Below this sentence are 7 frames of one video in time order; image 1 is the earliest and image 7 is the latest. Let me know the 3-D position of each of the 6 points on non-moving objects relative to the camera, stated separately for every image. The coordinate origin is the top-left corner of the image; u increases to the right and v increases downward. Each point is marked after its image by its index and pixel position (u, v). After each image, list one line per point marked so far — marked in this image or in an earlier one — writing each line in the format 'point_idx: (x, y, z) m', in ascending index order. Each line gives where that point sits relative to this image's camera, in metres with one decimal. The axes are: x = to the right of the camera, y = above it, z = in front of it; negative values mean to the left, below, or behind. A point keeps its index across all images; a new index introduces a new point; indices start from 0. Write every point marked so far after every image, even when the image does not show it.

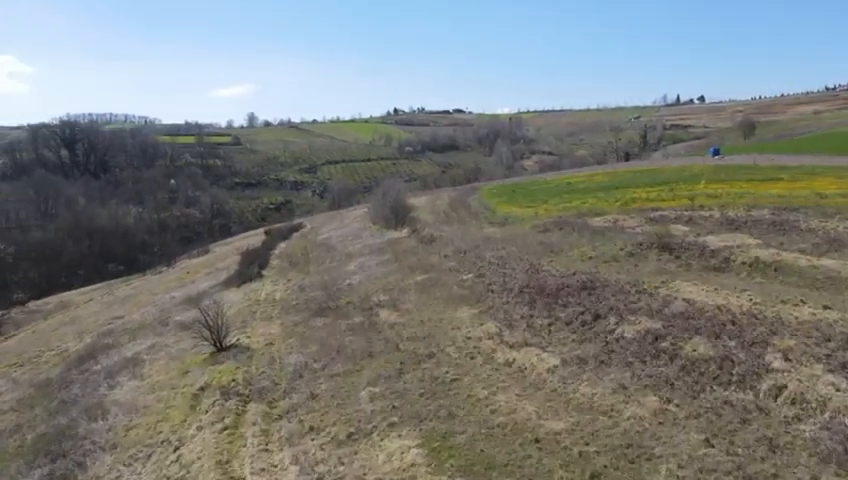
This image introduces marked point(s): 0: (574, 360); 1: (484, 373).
0: (+3.9, -3.2, +15.6) m
1: (+1.6, -3.6, +16.2) m
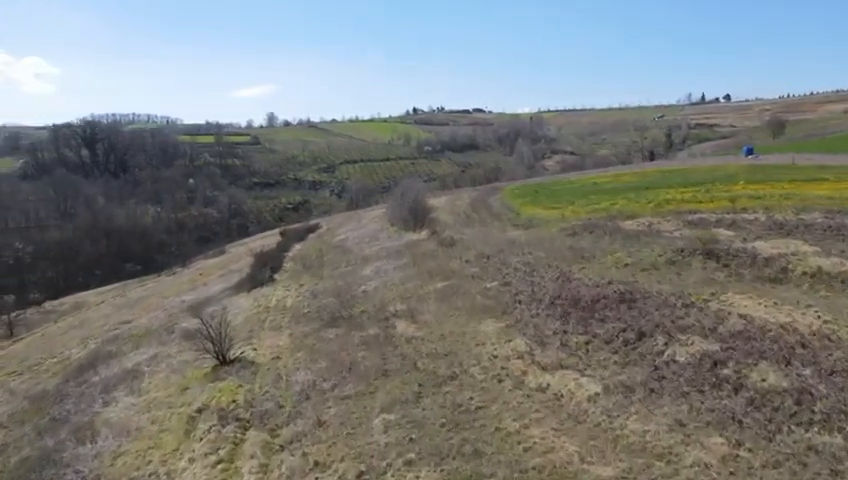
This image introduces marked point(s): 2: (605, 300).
0: (+4.4, -3.4, +13.6) m
1: (+2.1, -3.8, +14.2) m
2: (+5.7, -1.9, +18.9) m
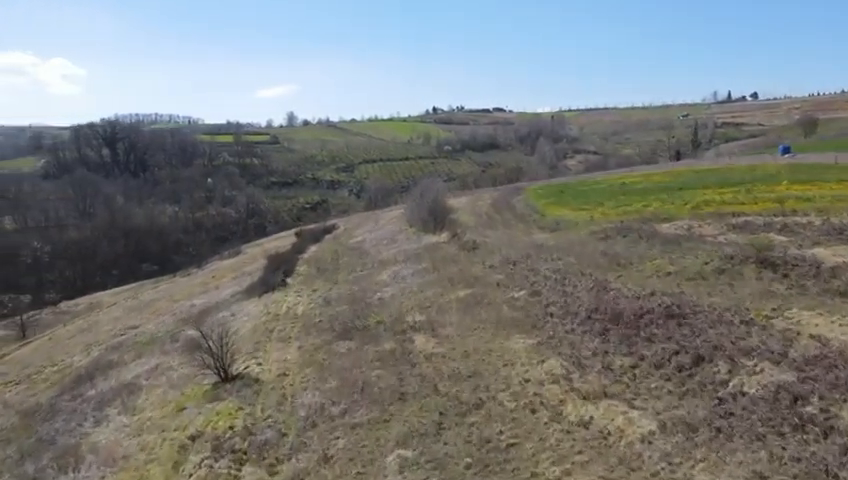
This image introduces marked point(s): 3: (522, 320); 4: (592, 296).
0: (+4.9, -3.6, +11.4) m
1: (+2.6, -4.0, +12.1) m
2: (+6.3, -2.1, +16.7) m
3: (+3.1, -2.5, +19.1) m
4: (+5.6, -1.8, +19.7) m
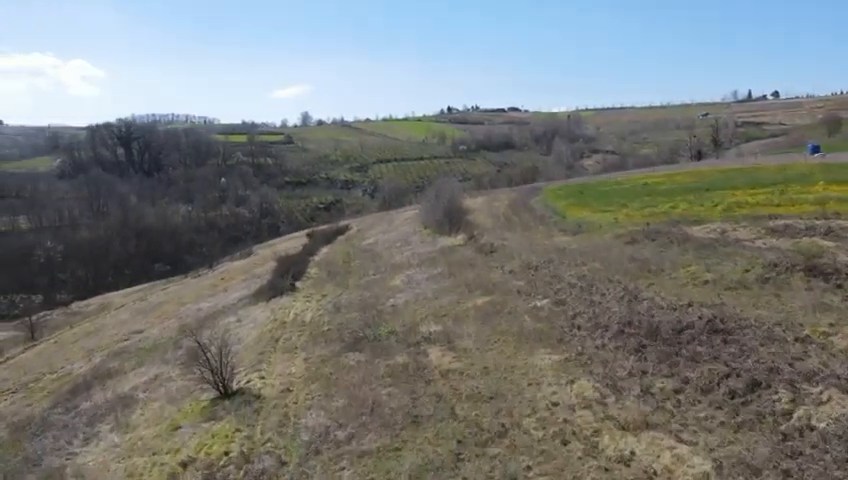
0: (+5.1, -3.7, +9.8) m
1: (+2.9, -4.1, +10.5) m
2: (+6.7, -2.3, +15.1) m
3: (+3.6, -2.7, +17.5) m
4: (+6.0, -2.0, +18.0) m
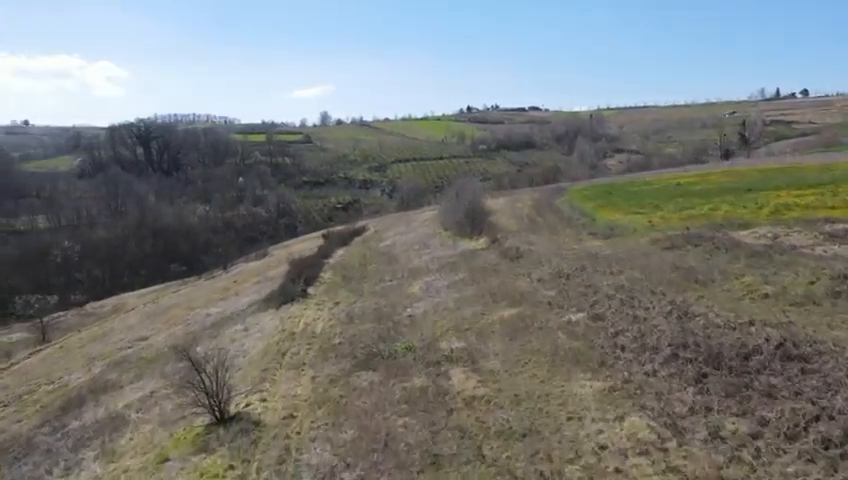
0: (+5.4, -3.9, +7.6) m
1: (+3.2, -4.3, +8.4) m
2: (+7.2, -2.5, +12.8) m
3: (+4.1, -2.9, +15.3) m
4: (+6.6, -2.2, +15.8) m
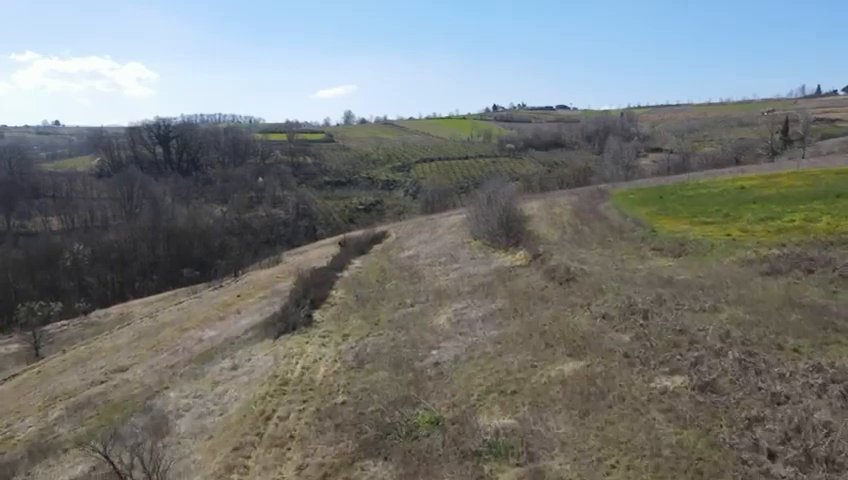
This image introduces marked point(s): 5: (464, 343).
0: (+5.7, -4.7, +2.2) m
1: (+3.5, -5.1, +3.1) m
2: (+7.7, -3.3, +7.3) m
3: (+4.7, -3.6, +10.0) m
4: (+7.2, -3.0, +10.3) m
5: (+1.1, -3.2, +18.3) m
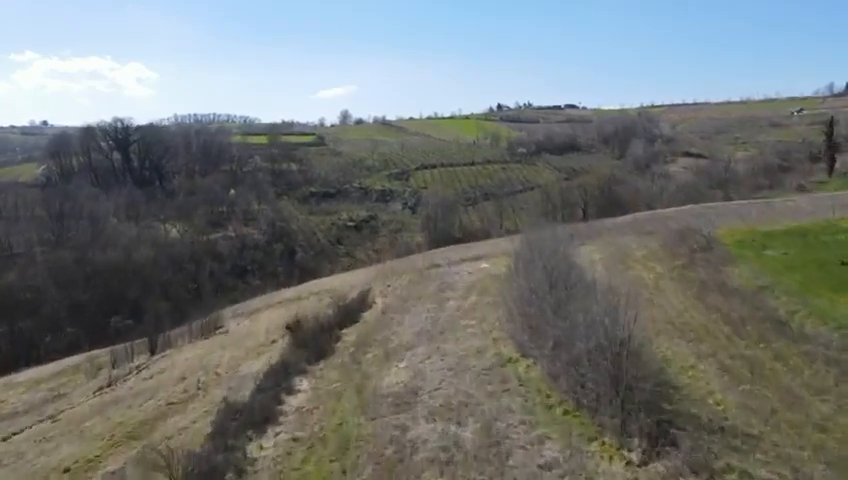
0: (+5.8, -8.8, -16.9) m
1: (+3.6, -9.2, -16.0) m
2: (+7.8, -7.4, -11.7) m
3: (+4.8, -7.8, -9.1) m
4: (+7.3, -7.1, -8.7) m
5: (+1.2, -7.3, -0.7) m
